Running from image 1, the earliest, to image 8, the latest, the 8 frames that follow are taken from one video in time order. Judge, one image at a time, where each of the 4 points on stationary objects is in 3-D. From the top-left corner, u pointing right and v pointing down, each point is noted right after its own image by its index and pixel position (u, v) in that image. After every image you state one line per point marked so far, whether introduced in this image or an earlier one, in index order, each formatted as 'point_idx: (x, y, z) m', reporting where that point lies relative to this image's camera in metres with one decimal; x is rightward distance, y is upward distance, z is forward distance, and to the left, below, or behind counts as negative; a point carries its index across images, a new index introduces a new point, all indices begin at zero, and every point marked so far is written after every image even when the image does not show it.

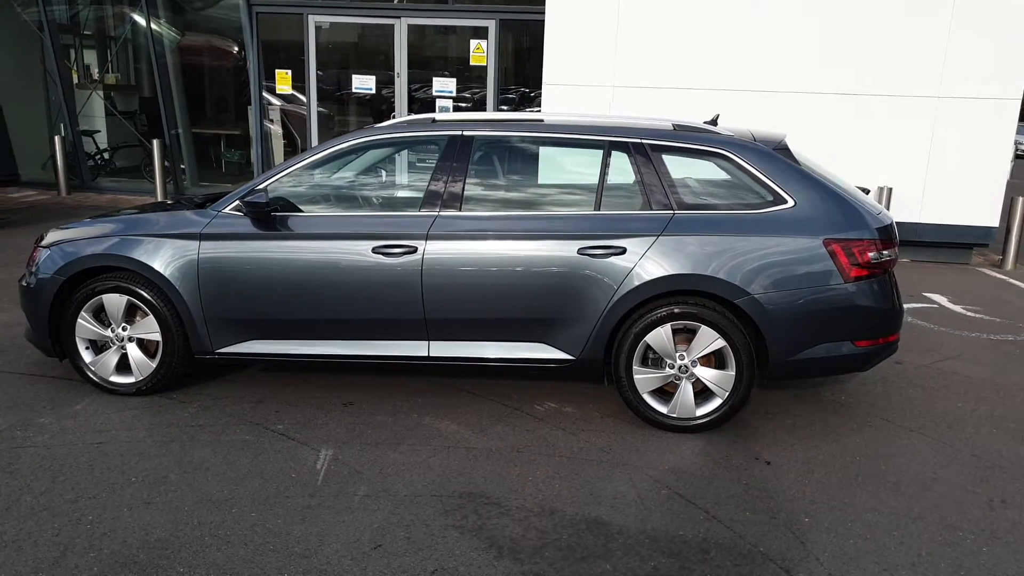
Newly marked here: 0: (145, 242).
0: (-2.1, +0.3, +4.4) m
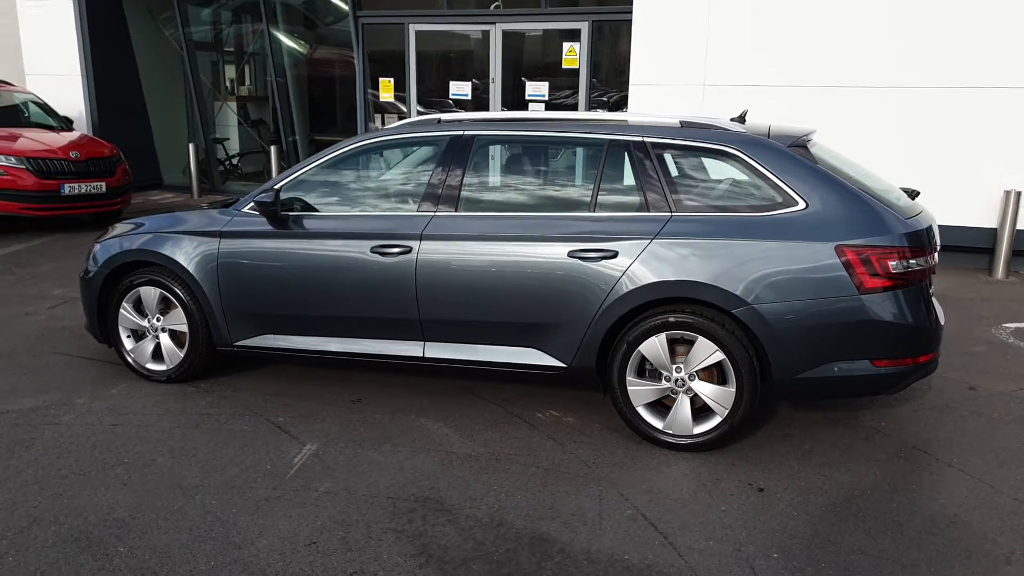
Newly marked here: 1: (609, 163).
0: (-2.1, +0.3, +4.7) m
1: (+0.6, +0.7, +4.0) m
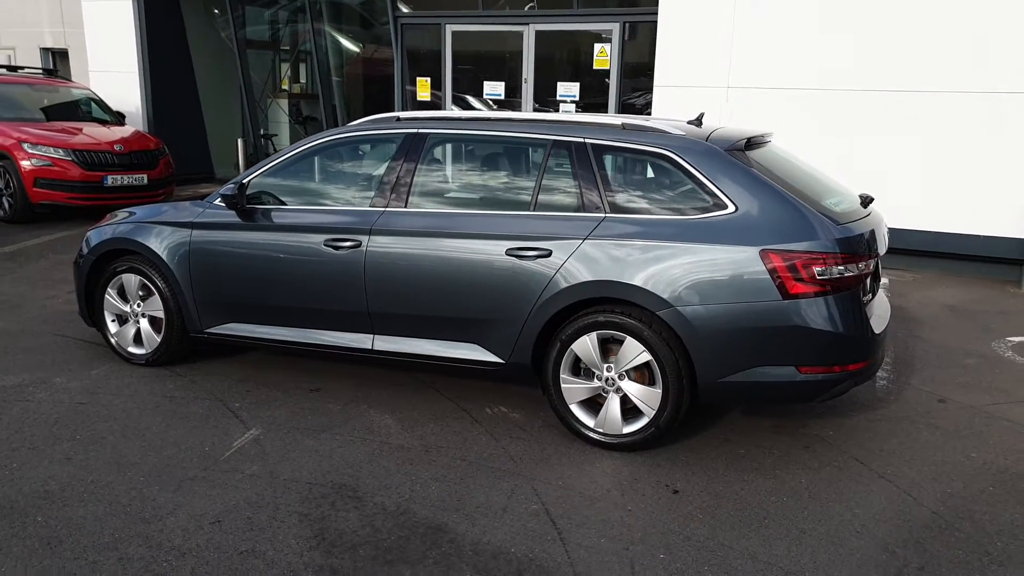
0: (-2.3, +0.4, +4.9) m
1: (+0.3, +0.7, +4.0) m
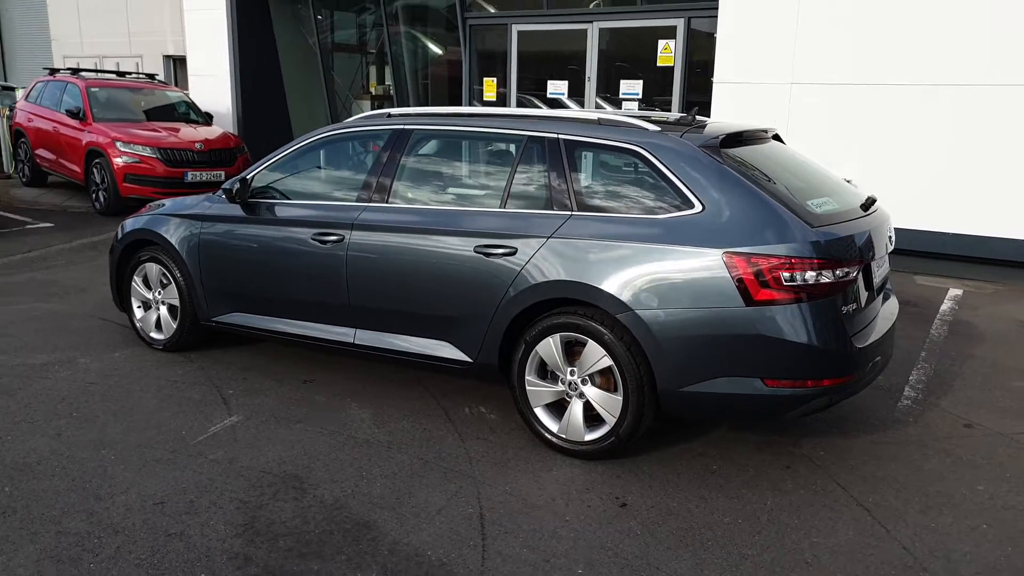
0: (-2.3, +0.5, +5.2) m
1: (+0.2, +0.7, +3.9) m
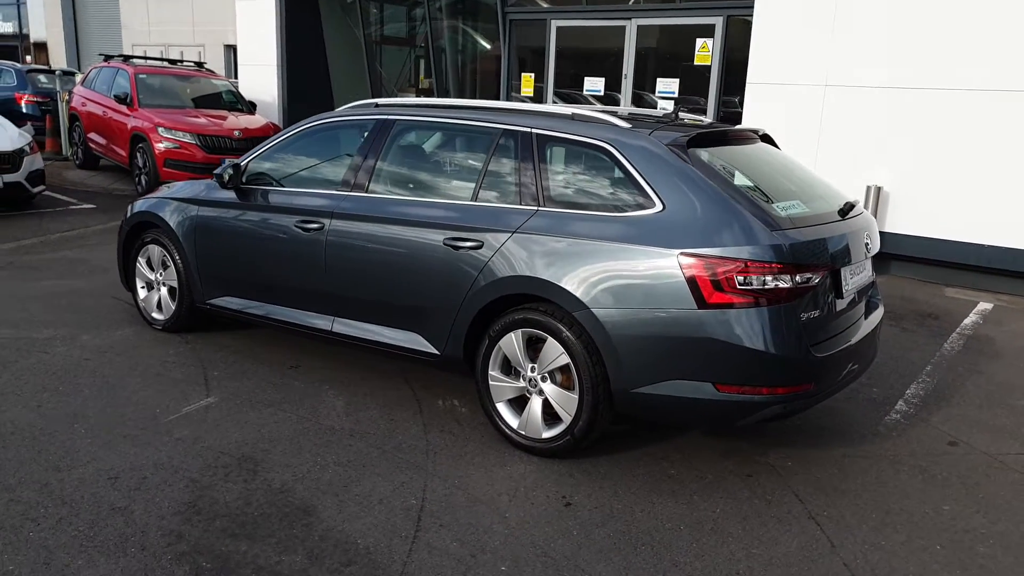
0: (-2.4, +0.6, +5.3) m
1: (+0.1, +0.7, +3.8) m
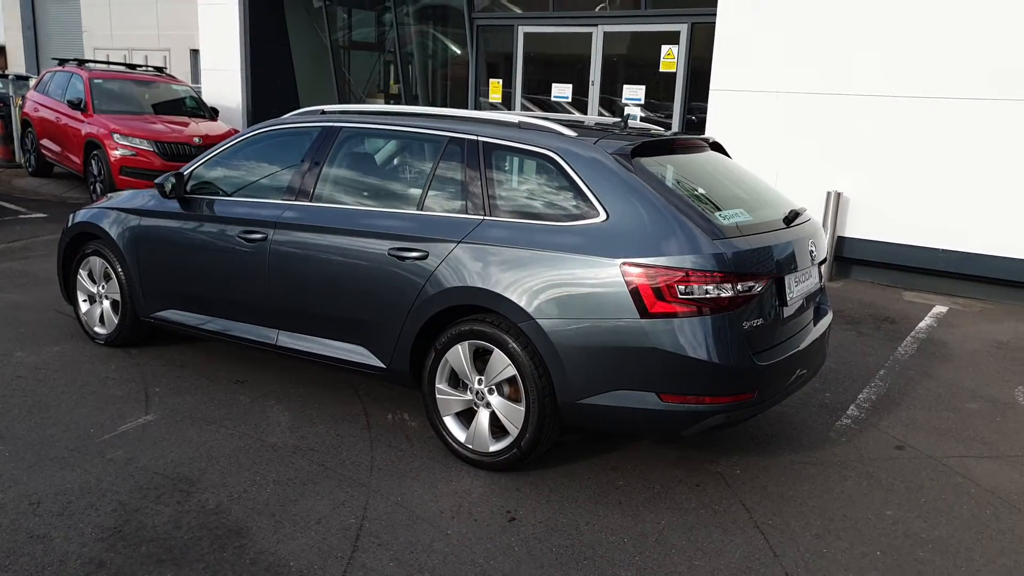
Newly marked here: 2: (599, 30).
0: (-2.7, +0.5, +5.2) m
1: (-0.2, +0.6, +3.8) m
2: (+1.1, +3.7, +11.0) m
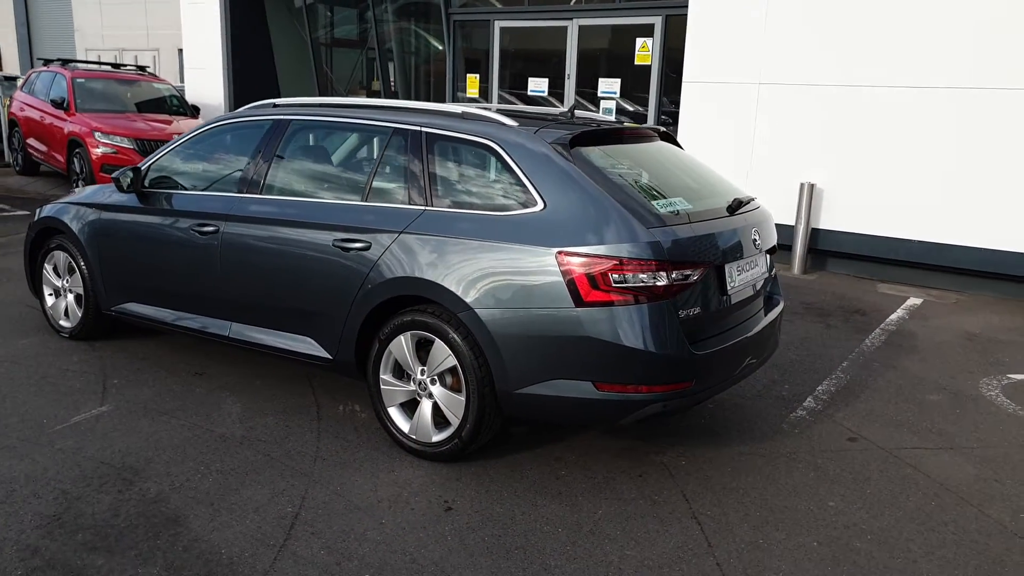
0: (-3.0, +0.5, +5.2) m
1: (-0.5, +0.7, +3.8) m
2: (+0.8, +3.8, +11.0) m
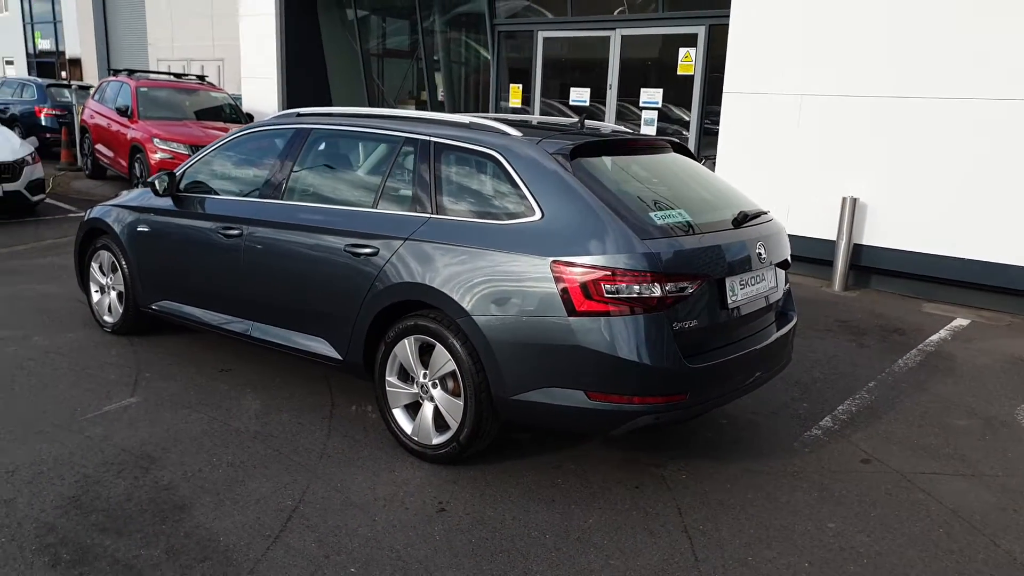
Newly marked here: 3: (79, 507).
0: (-2.8, +0.6, +5.4) m
1: (-0.4, +0.6, +3.9) m
2: (+1.5, +3.7, +11.0) m
3: (-1.8, -0.9, +3.2) m
